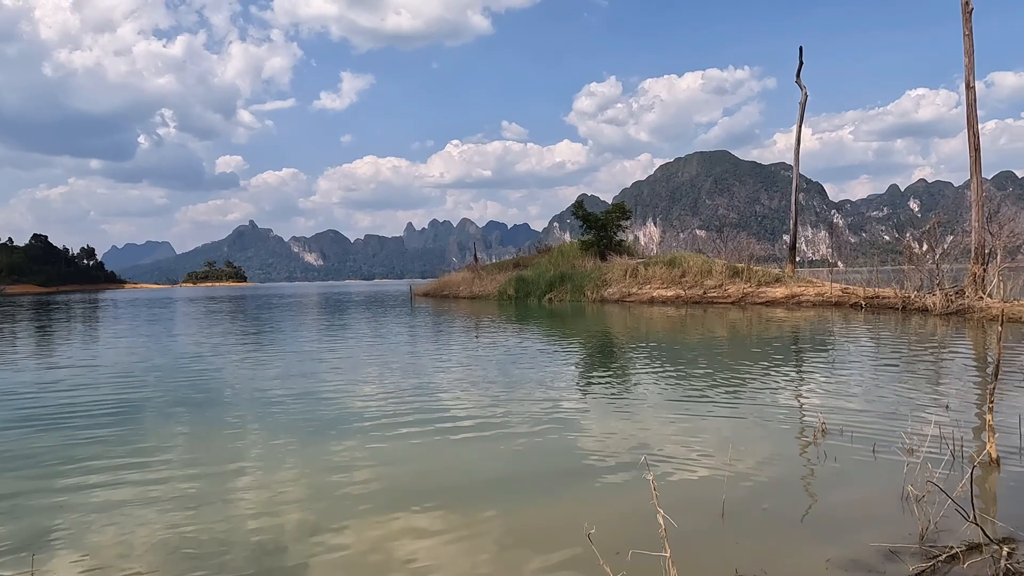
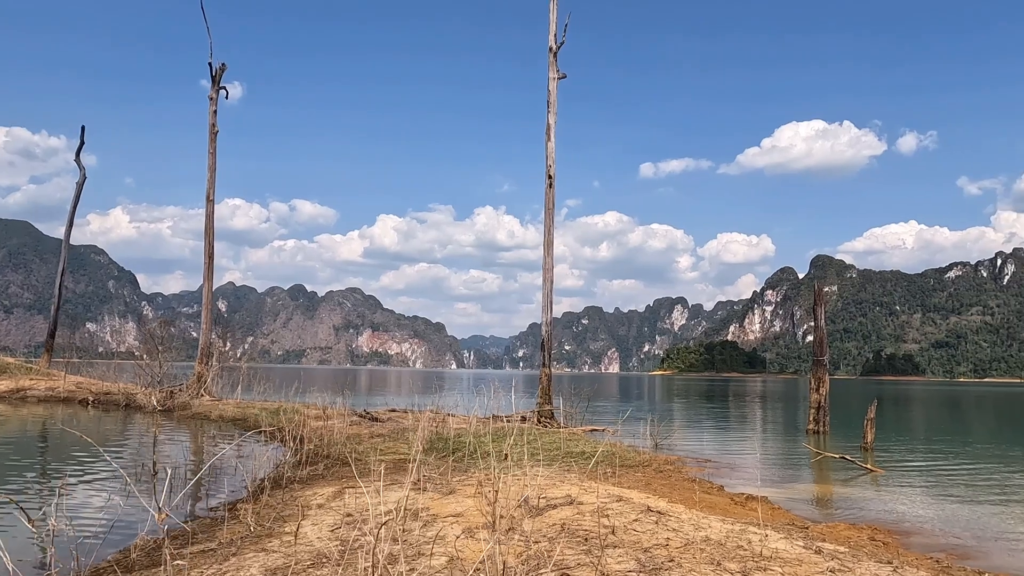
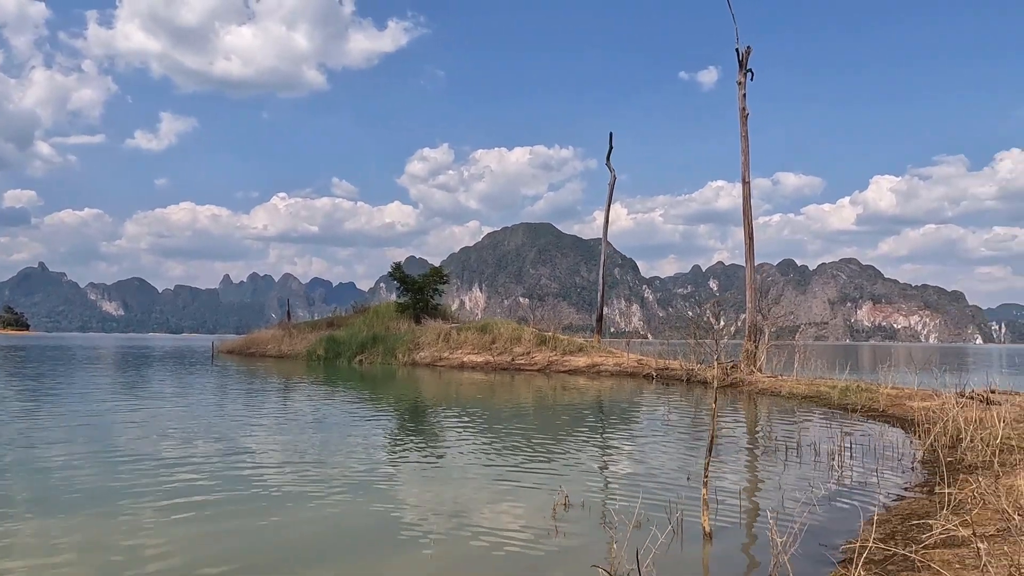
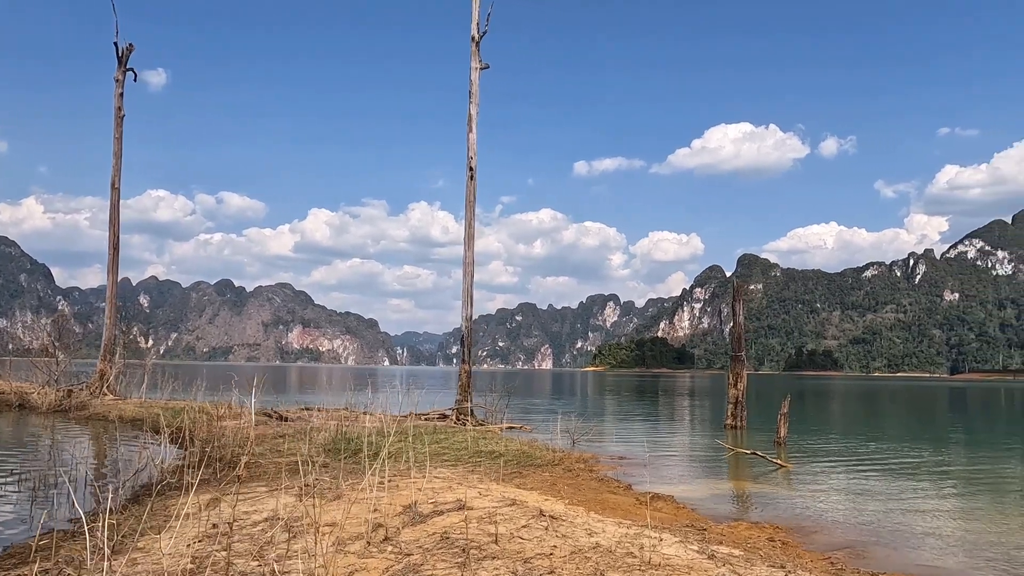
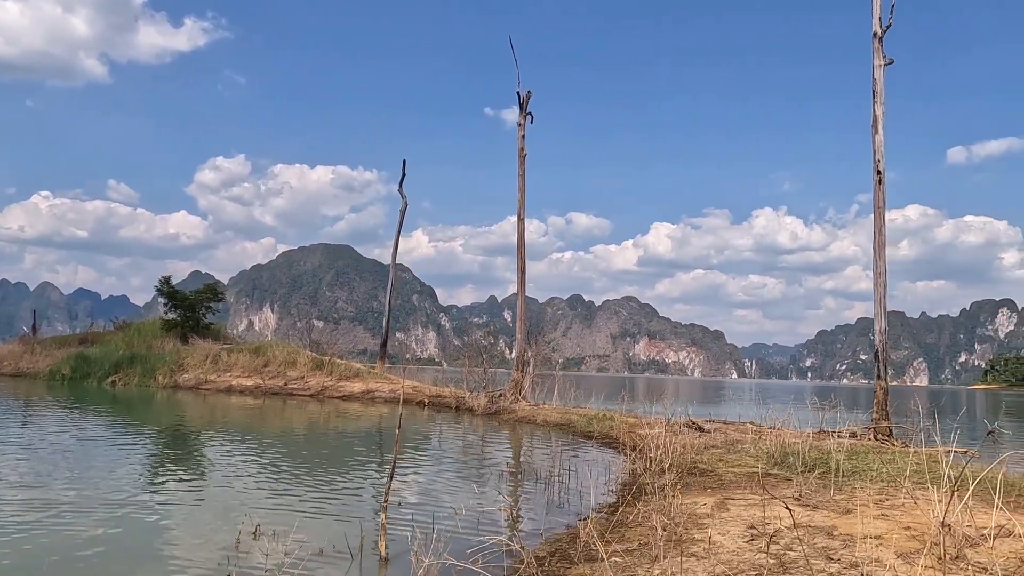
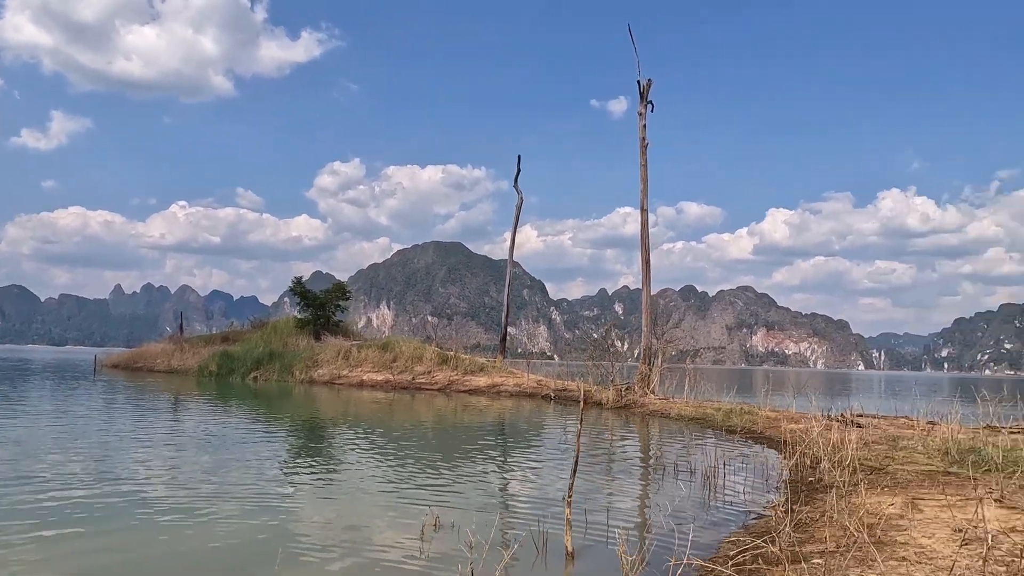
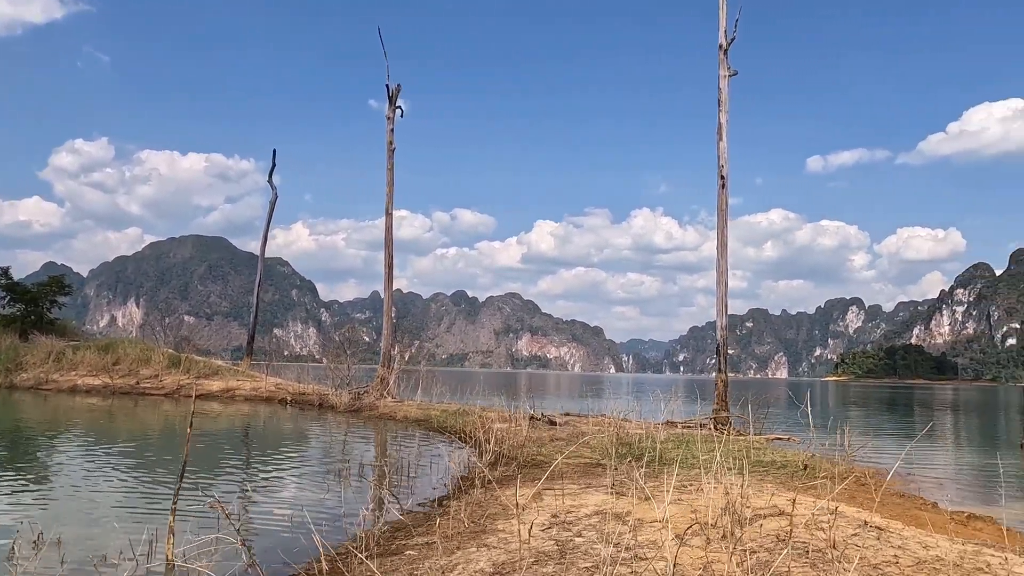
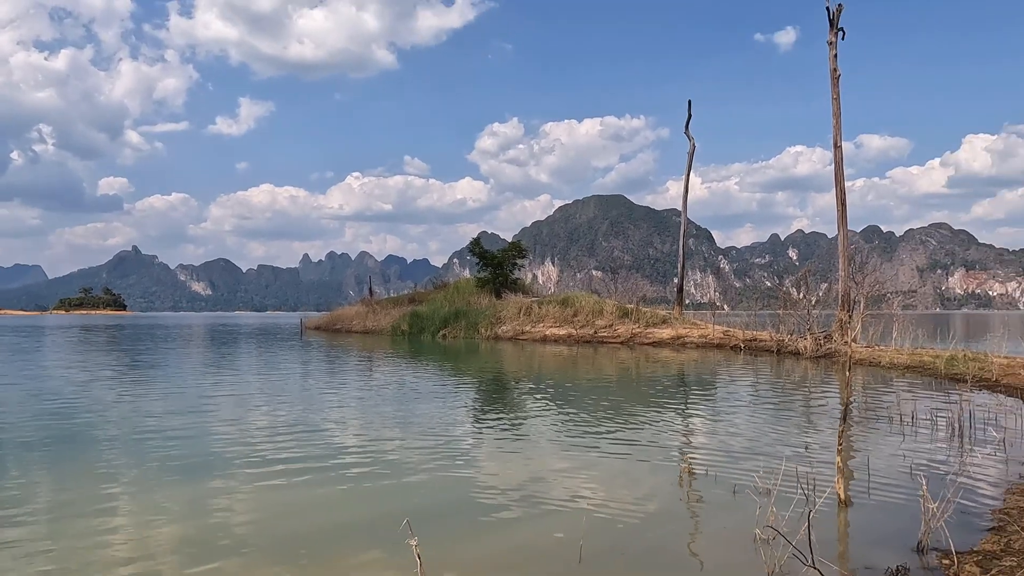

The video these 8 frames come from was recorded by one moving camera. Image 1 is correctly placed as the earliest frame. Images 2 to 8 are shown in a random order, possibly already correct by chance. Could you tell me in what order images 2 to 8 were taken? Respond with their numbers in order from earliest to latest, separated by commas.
8, 3, 6, 5, 7, 2, 4
